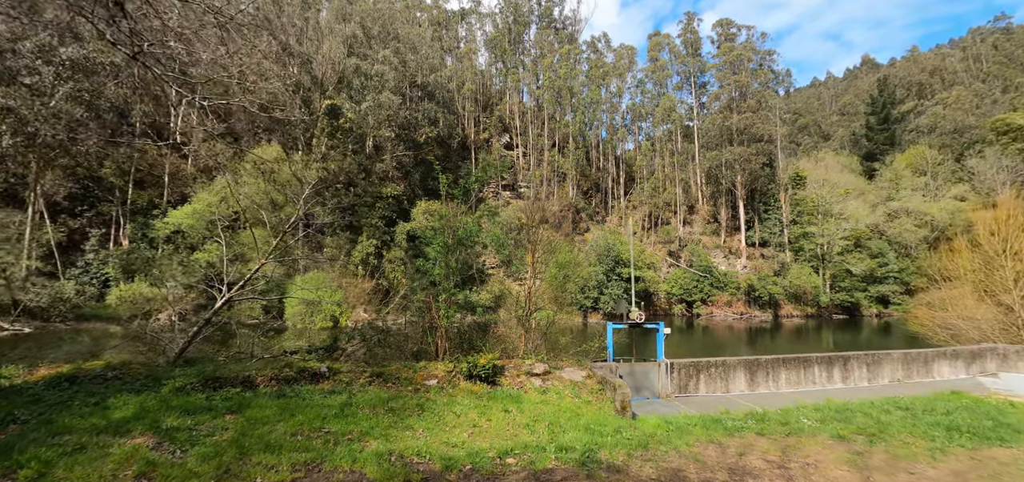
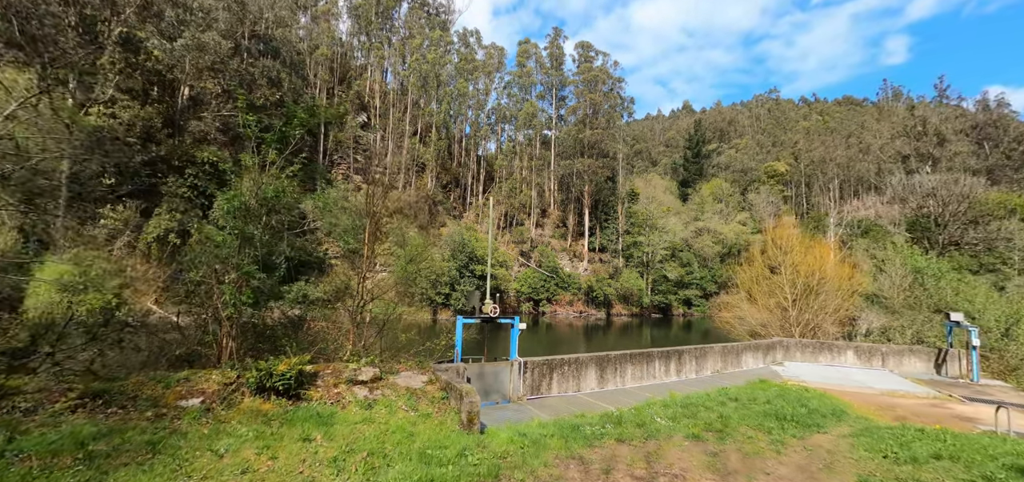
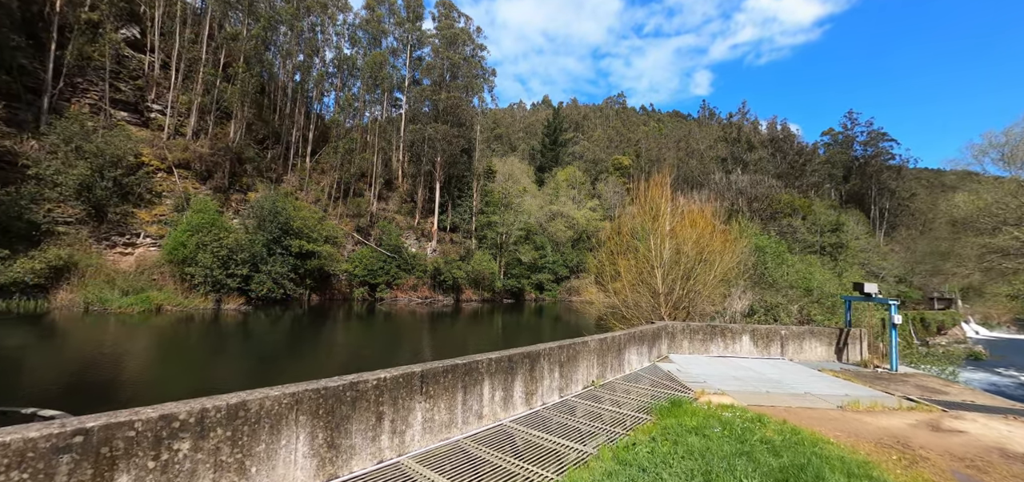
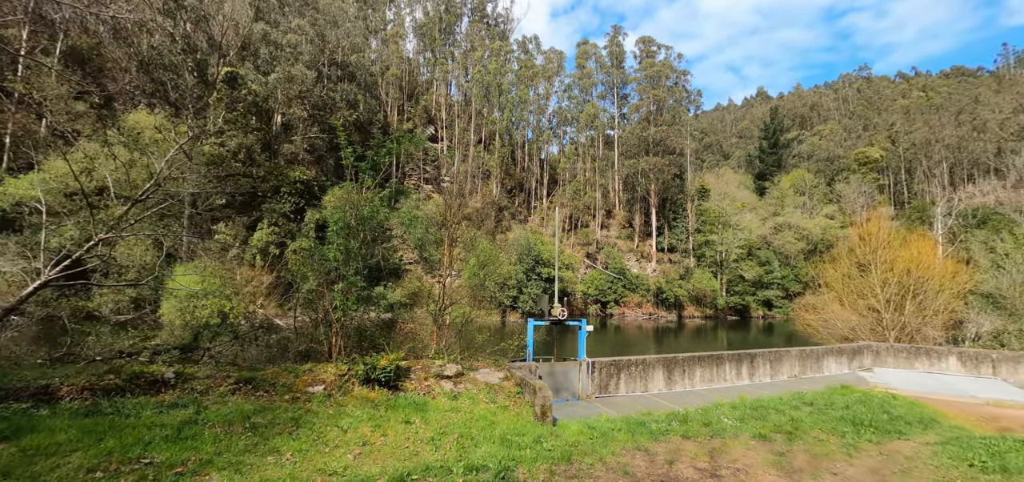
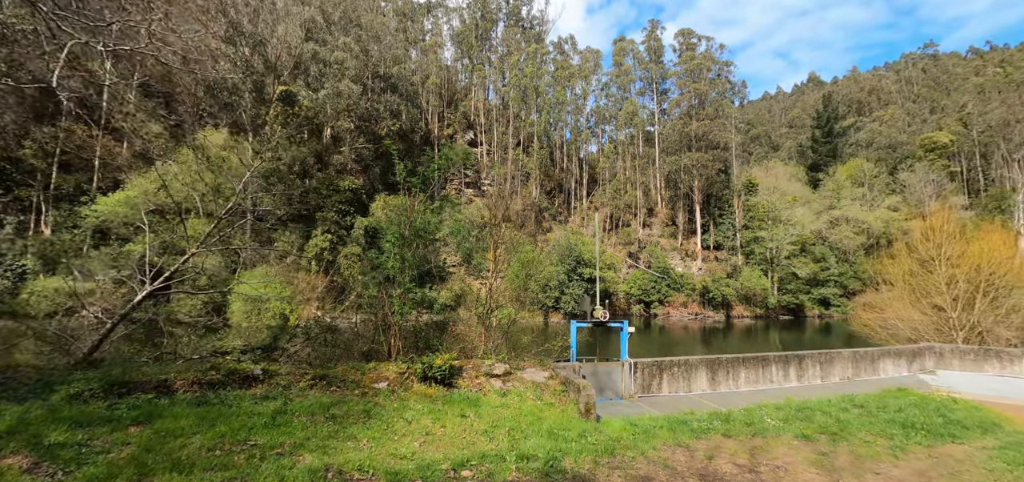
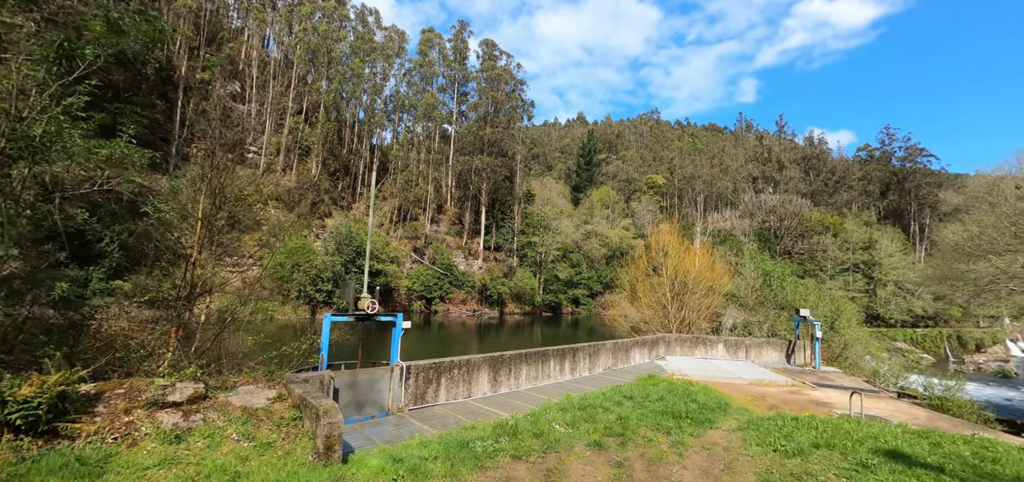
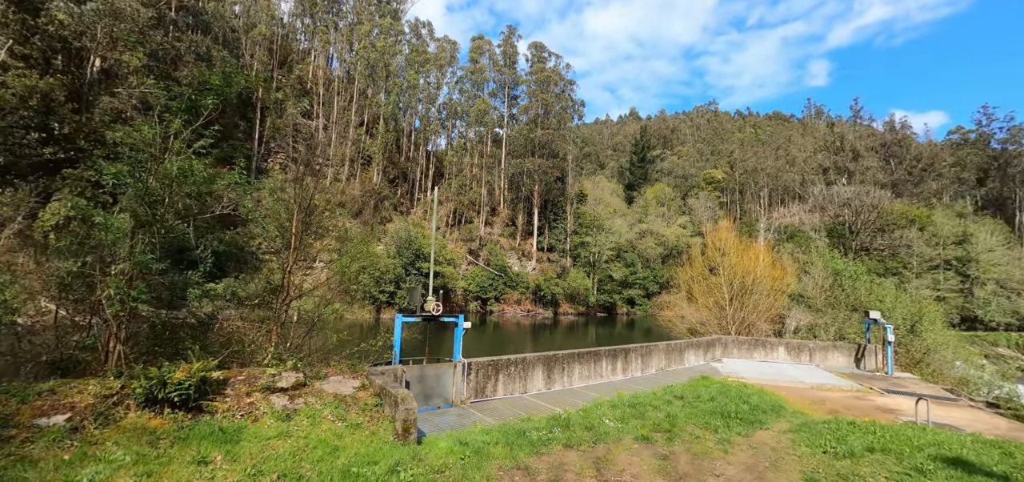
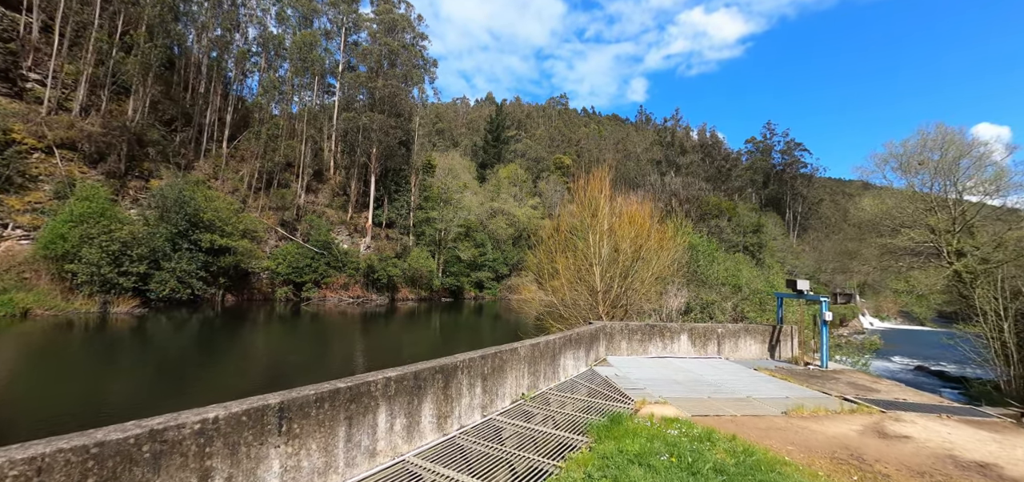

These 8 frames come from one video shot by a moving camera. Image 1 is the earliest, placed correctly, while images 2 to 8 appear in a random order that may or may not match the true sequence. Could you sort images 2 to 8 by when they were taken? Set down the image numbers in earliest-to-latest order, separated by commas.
5, 4, 2, 7, 6, 3, 8
